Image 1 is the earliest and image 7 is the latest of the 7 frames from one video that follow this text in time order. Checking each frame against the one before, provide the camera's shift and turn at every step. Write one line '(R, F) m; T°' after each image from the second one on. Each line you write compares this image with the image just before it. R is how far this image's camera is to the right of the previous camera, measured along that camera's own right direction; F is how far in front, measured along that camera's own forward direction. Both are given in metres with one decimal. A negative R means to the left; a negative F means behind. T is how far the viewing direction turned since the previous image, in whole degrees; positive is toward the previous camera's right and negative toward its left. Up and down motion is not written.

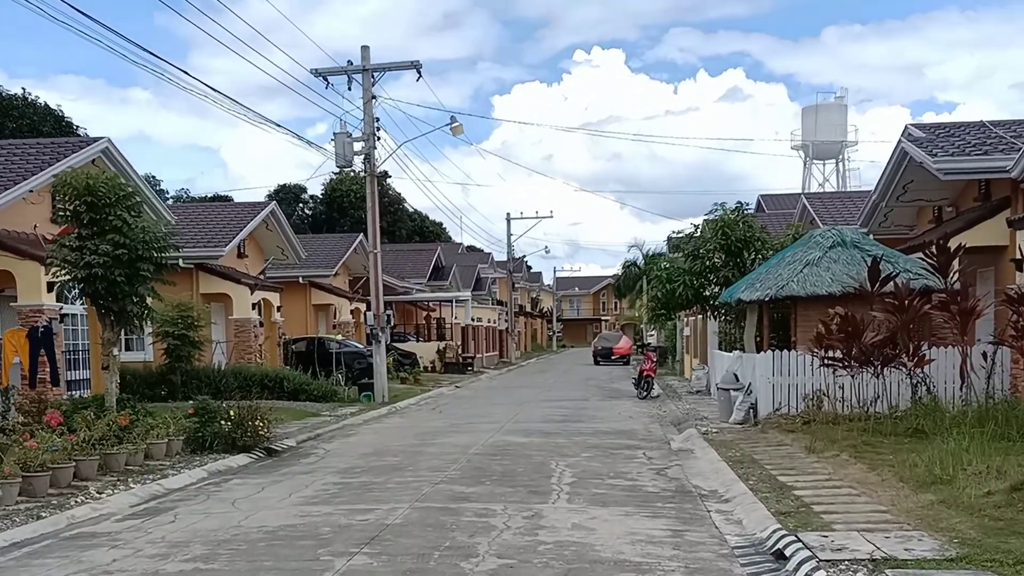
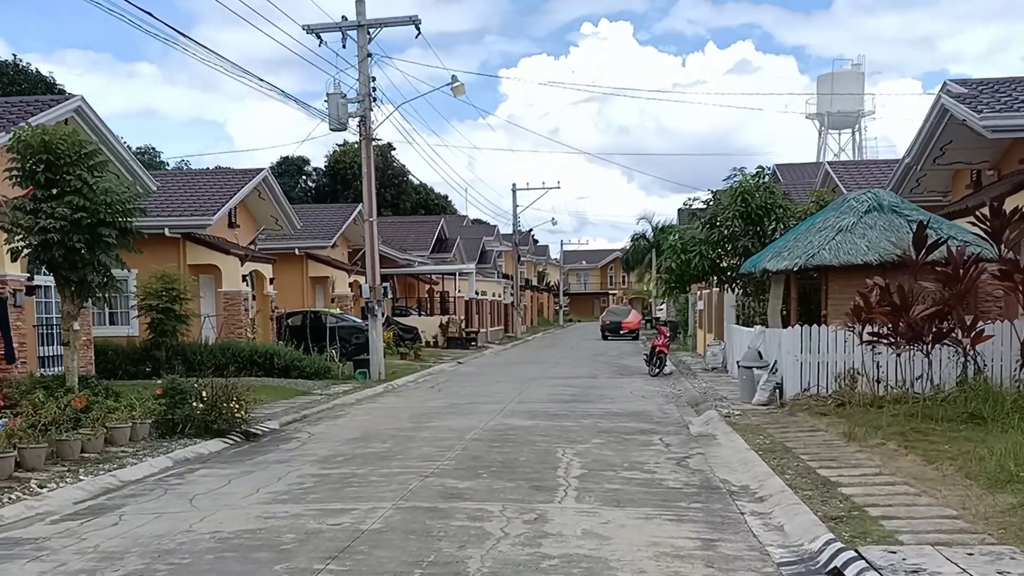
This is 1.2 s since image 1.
(0.0, +1.5) m; 0°
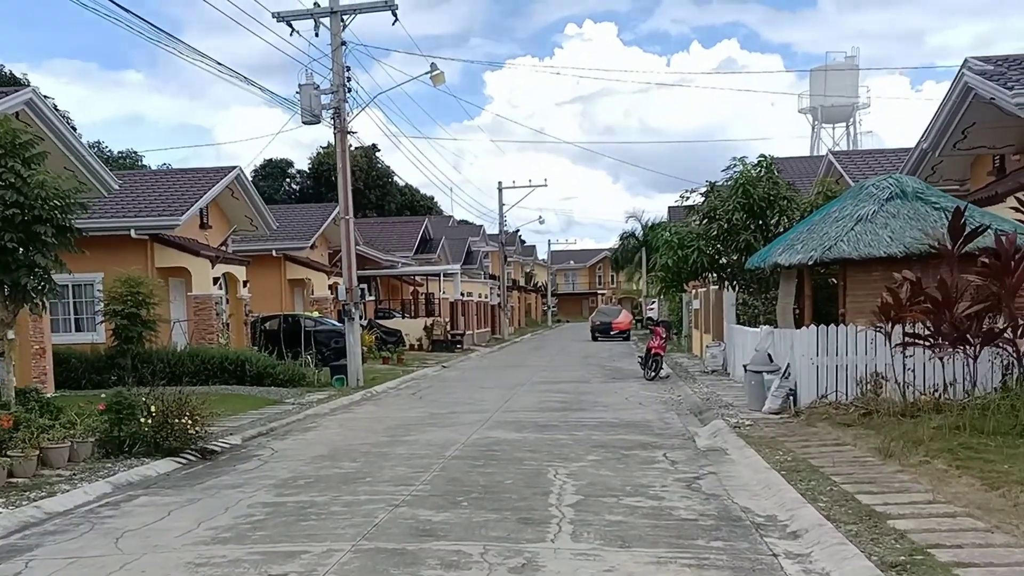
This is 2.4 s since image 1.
(0.0, +1.4) m; 0°
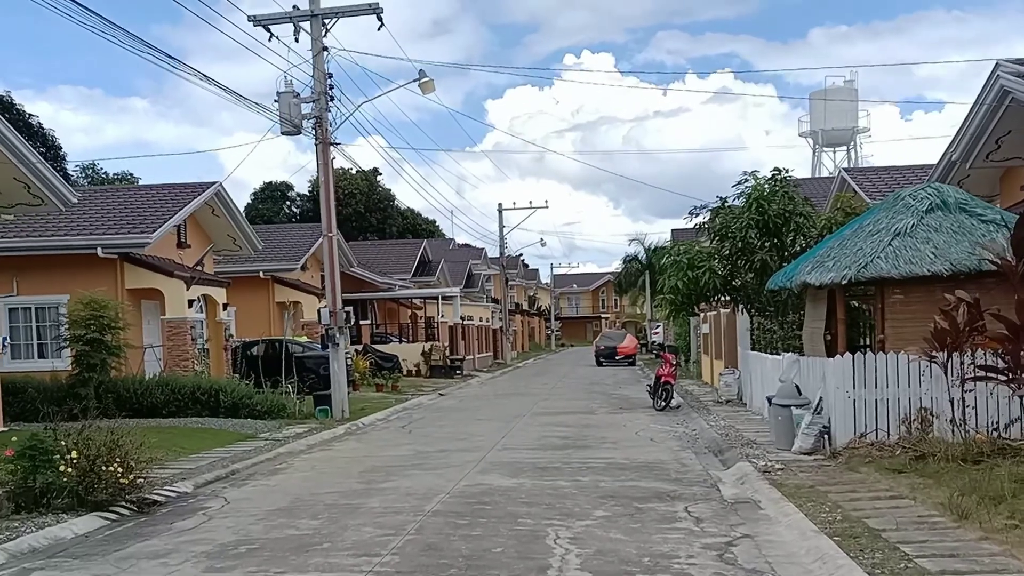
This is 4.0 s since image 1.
(+0.1, +1.9) m; 0°
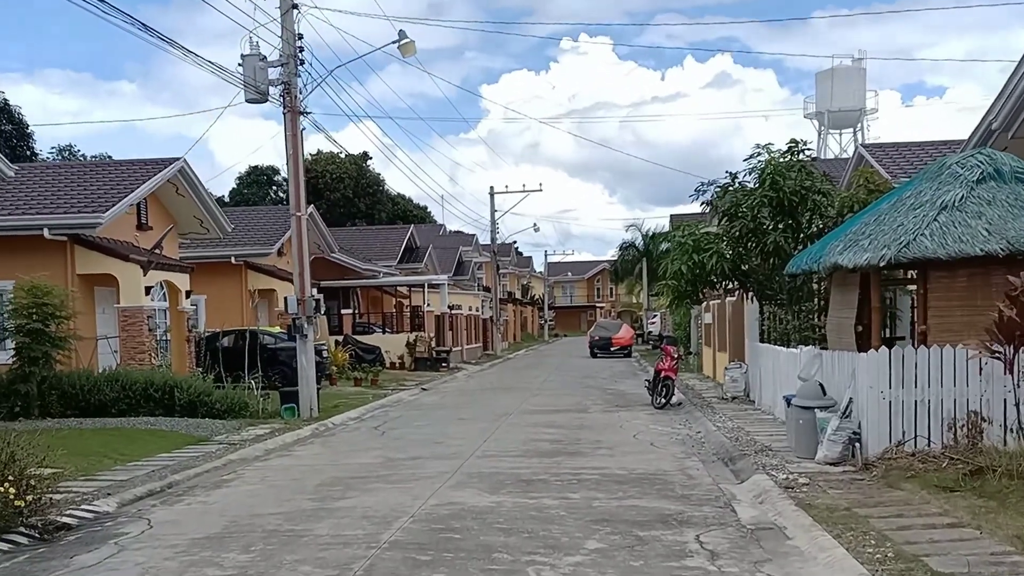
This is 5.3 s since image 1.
(+0.1, +1.8) m; 0°
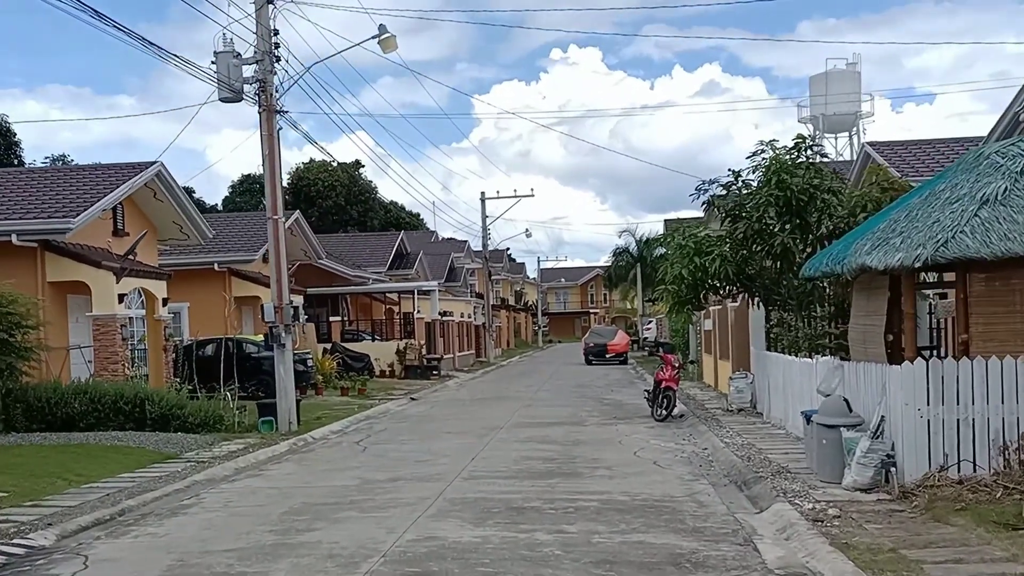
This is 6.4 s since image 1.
(0.0, +1.2) m; 0°
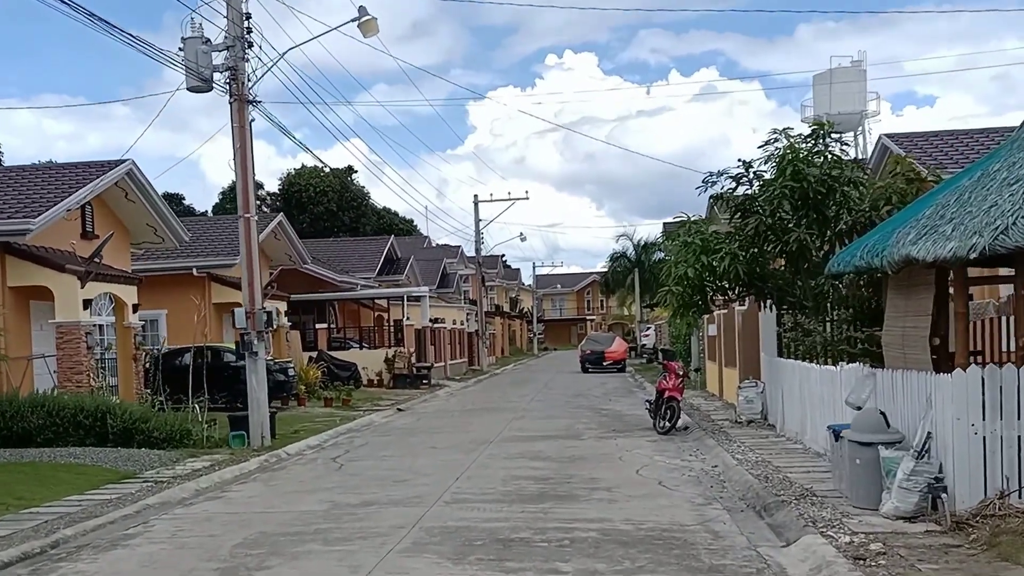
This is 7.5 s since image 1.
(0.0, +1.3) m; 0°
